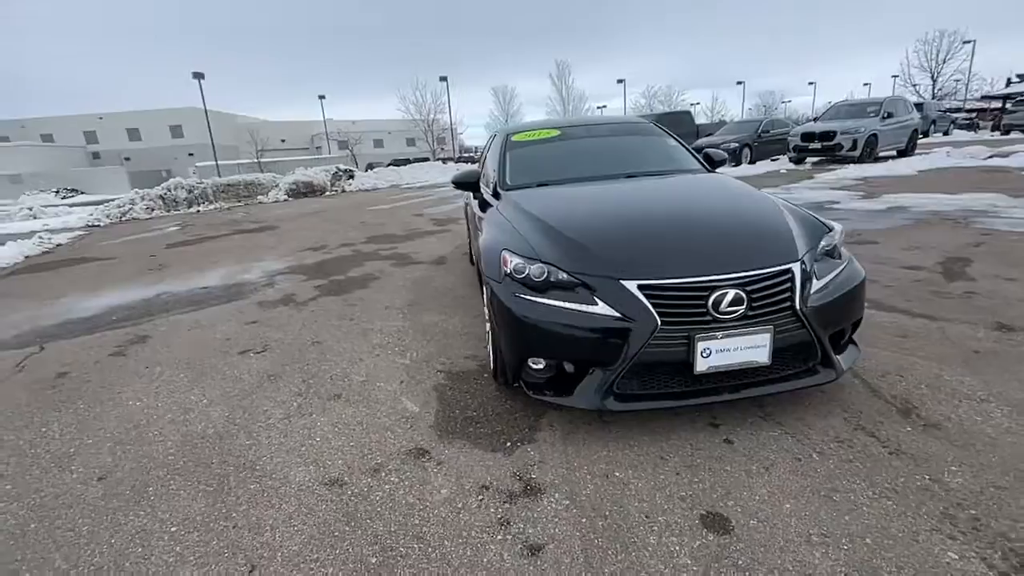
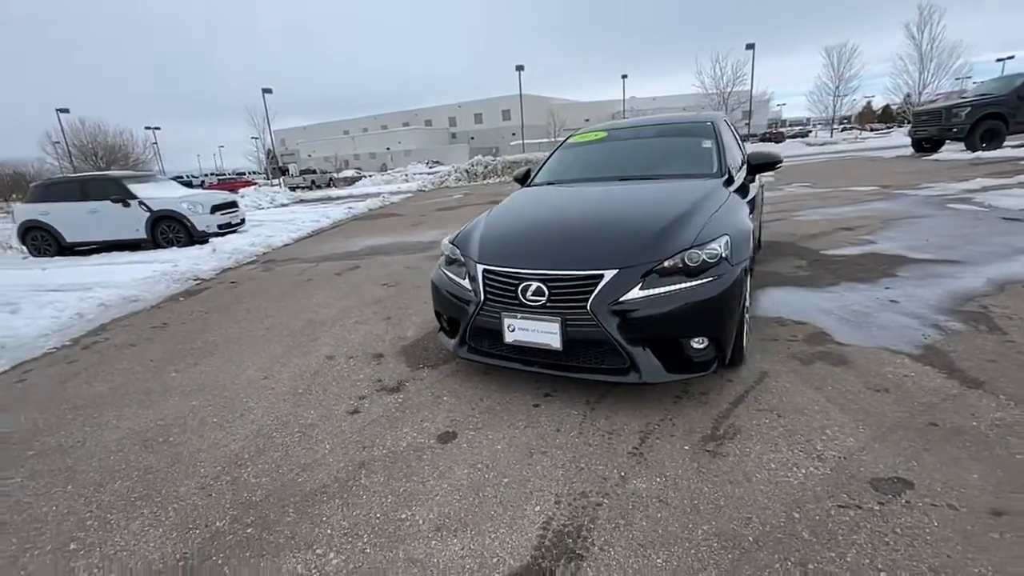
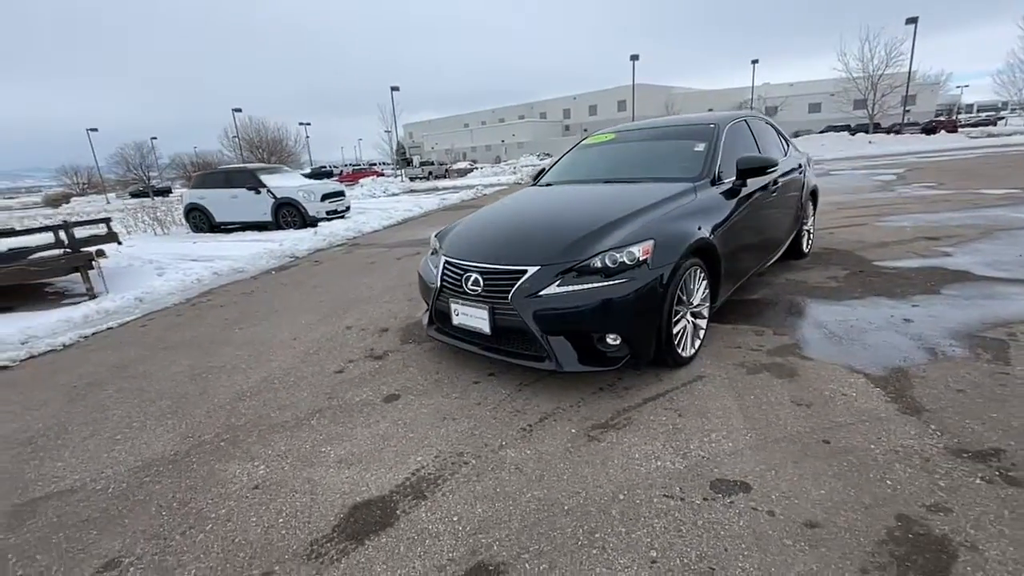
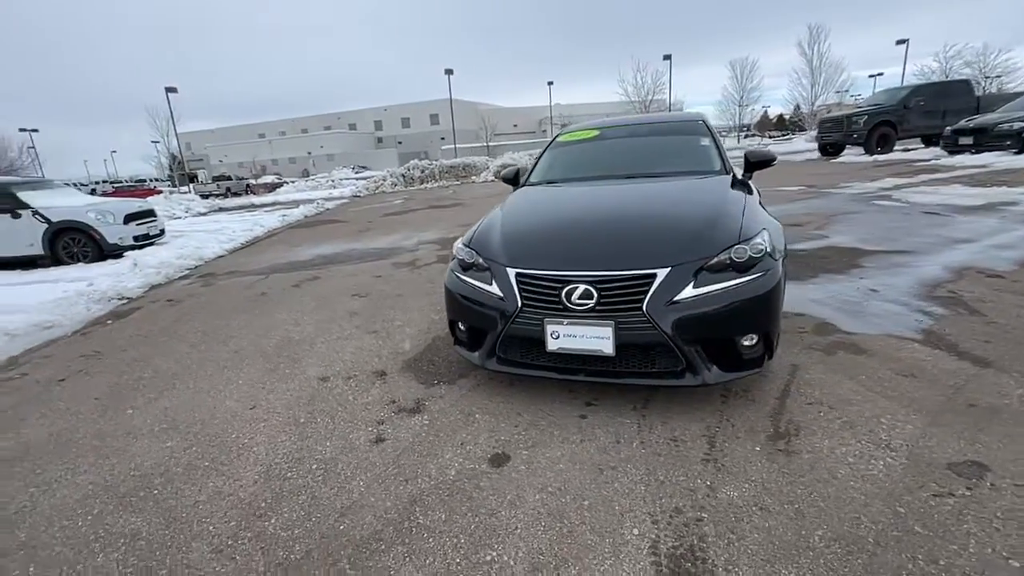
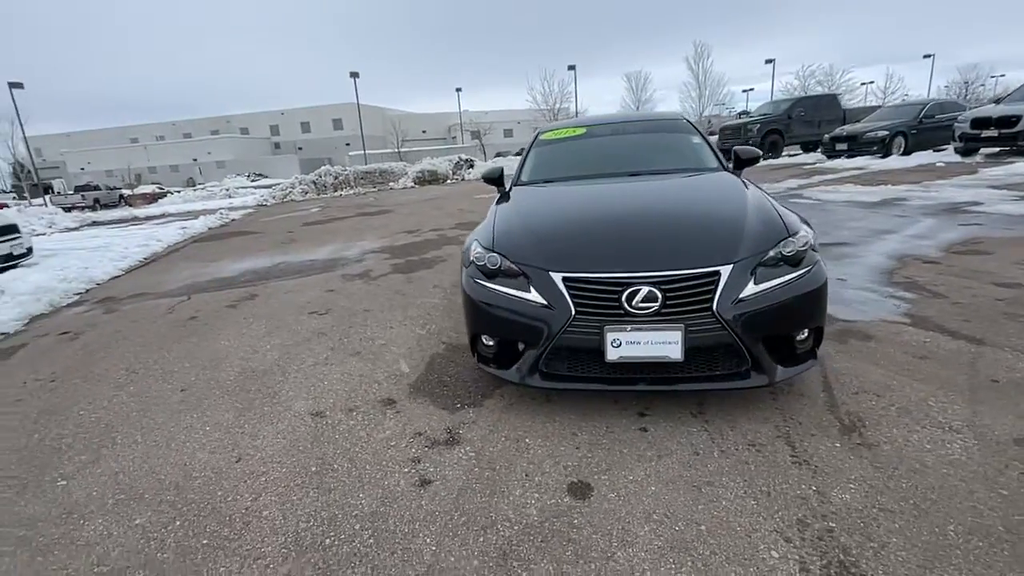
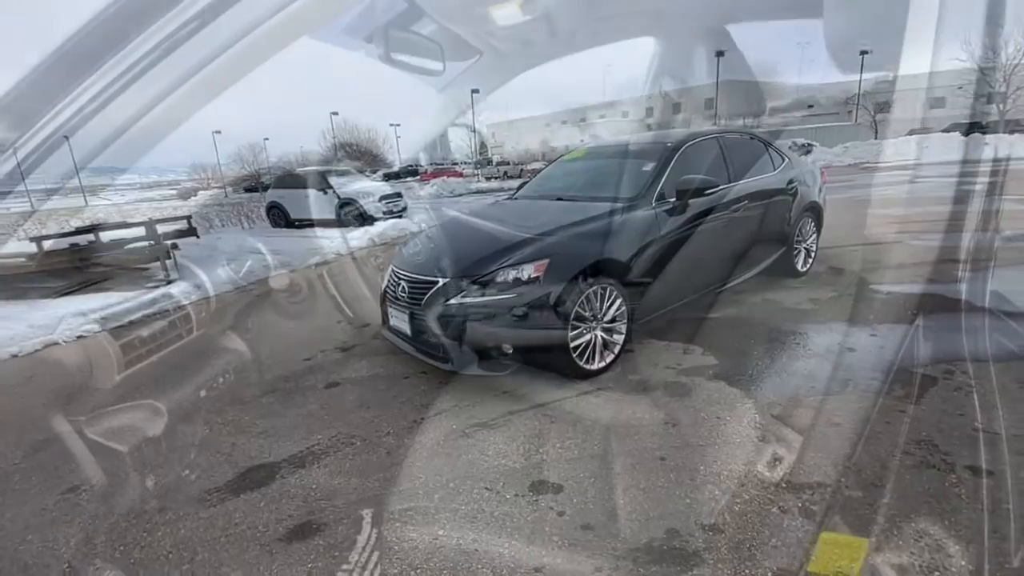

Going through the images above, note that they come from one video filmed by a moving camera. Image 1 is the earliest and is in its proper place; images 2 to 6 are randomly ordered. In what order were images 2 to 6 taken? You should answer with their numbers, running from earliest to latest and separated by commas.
5, 4, 2, 3, 6
